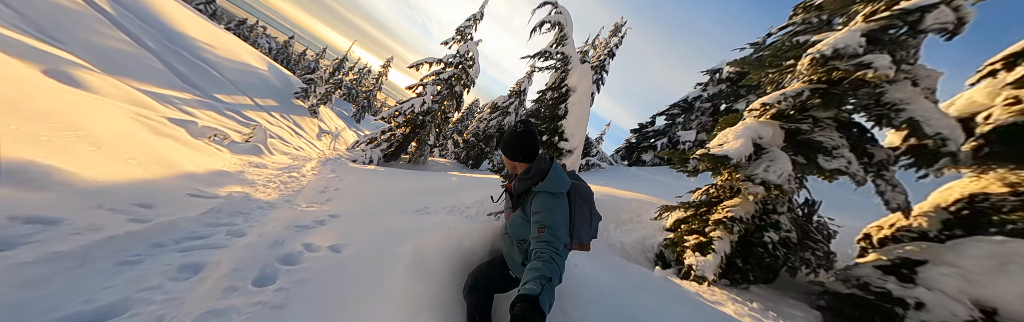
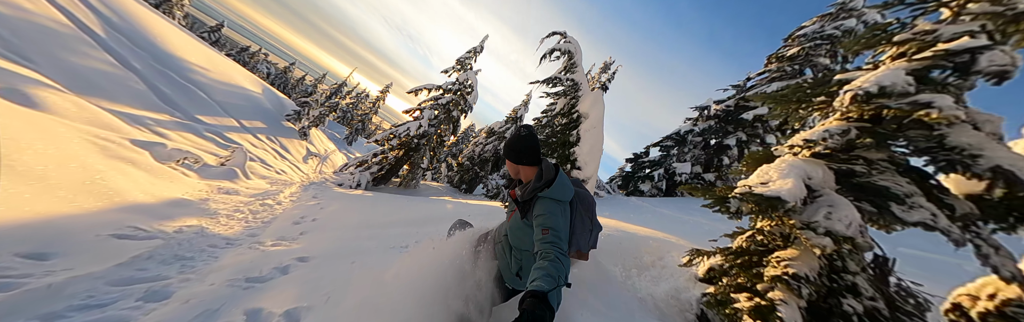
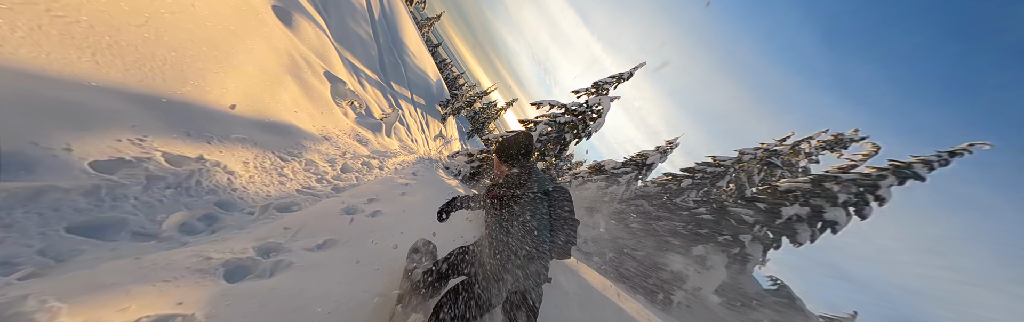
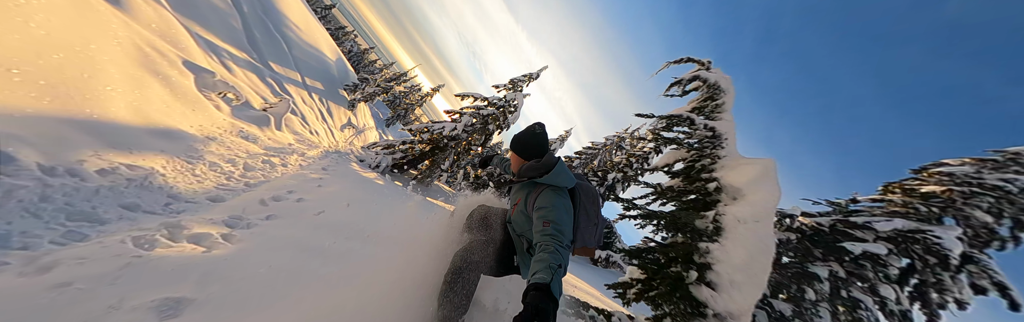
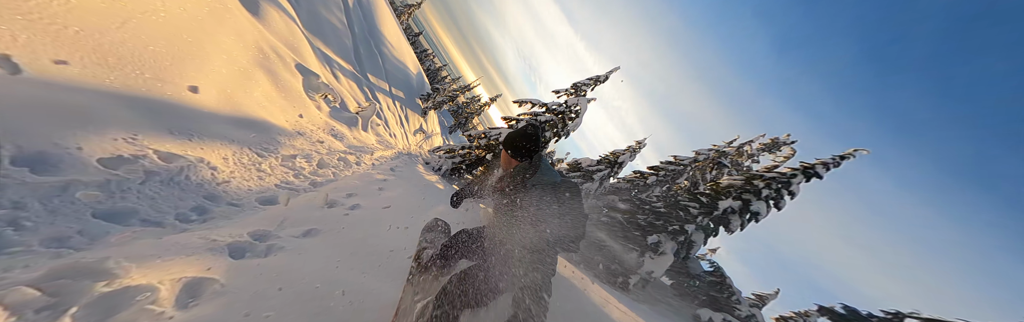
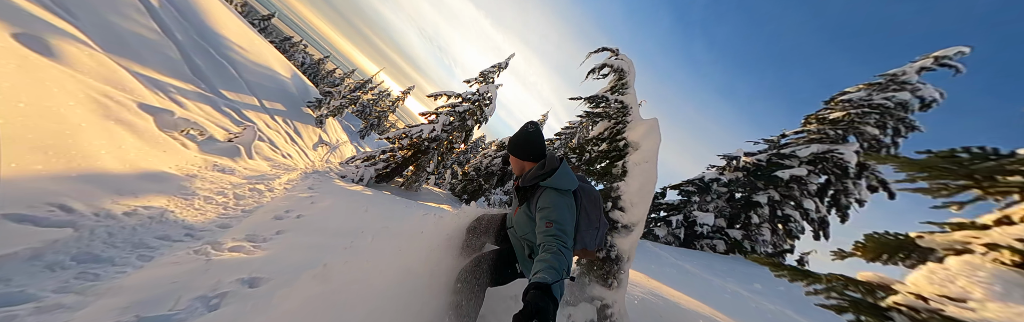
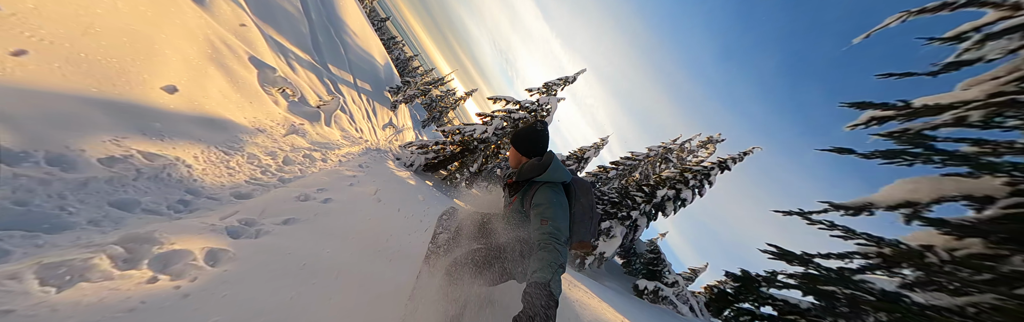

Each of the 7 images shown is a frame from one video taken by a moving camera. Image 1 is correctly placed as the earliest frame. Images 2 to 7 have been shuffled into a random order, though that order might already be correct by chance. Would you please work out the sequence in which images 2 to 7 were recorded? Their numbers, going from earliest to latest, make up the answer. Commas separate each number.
2, 6, 4, 7, 5, 3
